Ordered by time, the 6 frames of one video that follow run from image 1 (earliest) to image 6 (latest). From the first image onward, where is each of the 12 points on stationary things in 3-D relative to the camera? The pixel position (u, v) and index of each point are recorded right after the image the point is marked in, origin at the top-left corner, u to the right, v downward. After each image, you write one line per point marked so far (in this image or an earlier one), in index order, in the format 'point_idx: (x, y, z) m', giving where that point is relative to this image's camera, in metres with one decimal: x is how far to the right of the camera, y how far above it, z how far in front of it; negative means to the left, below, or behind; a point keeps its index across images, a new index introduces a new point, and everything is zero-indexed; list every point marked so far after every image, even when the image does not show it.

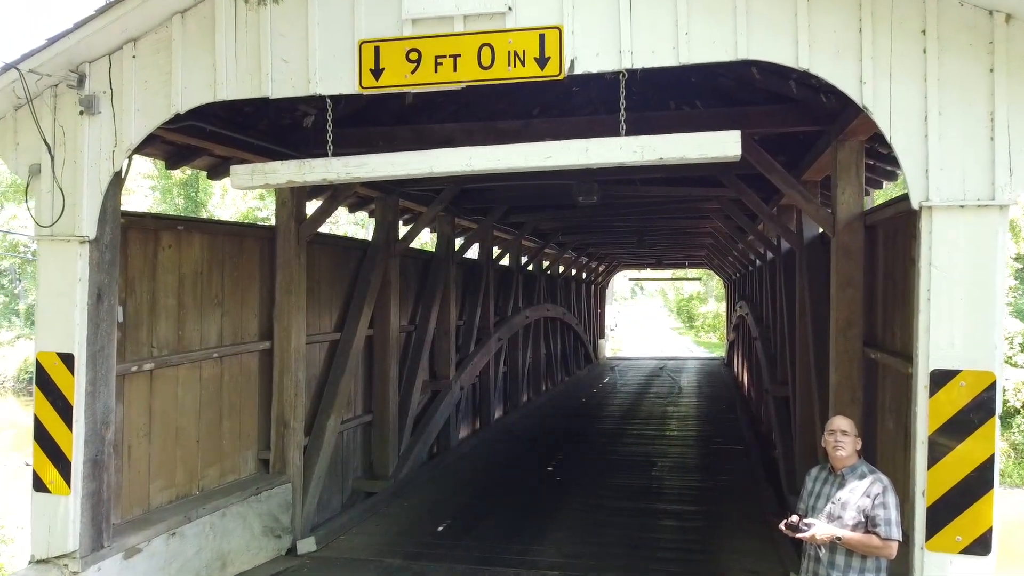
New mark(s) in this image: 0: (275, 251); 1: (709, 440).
0: (-1.8, +0.3, +3.8) m
1: (+2.5, -2.0, +6.3) m
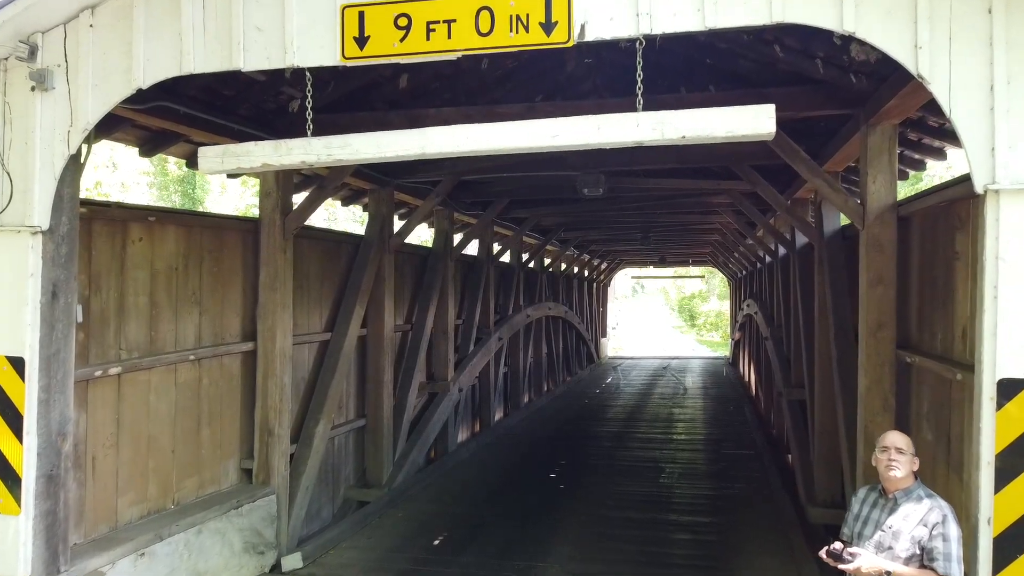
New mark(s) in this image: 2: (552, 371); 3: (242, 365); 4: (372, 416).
0: (-1.8, +0.3, +3.5) m
1: (+2.5, -1.9, +6.1) m
2: (+0.8, -1.7, +10.0) m
3: (-1.9, -0.5, +3.5) m
4: (-1.3, -1.2, +4.7) m
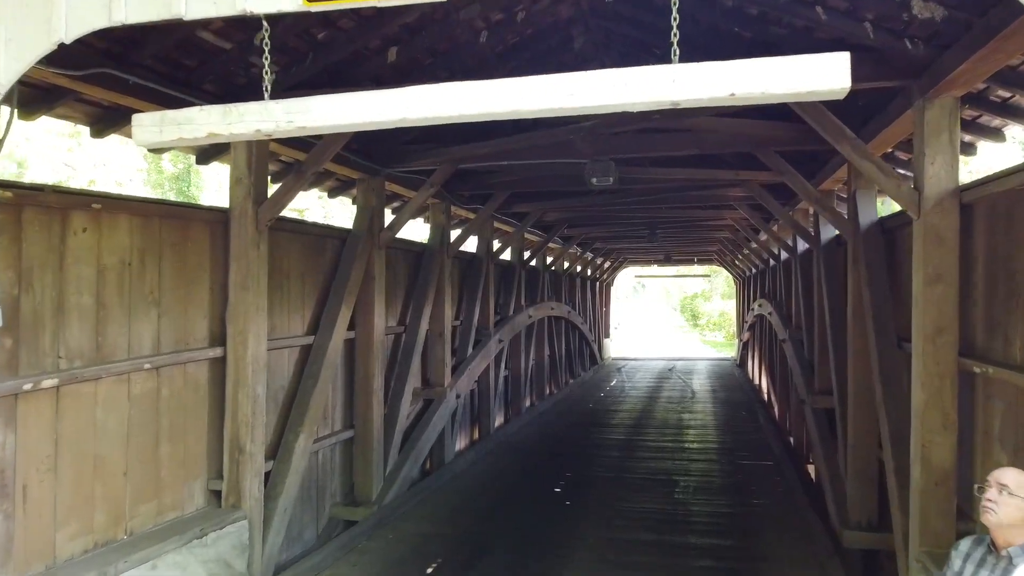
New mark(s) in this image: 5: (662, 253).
0: (-1.8, +0.3, +3.2) m
1: (+2.6, -1.9, +5.7) m
2: (+0.8, -1.6, +9.6) m
3: (-1.9, -0.5, +3.1) m
4: (-1.3, -1.2, +4.3) m
5: (+3.9, +0.9, +13.0) m
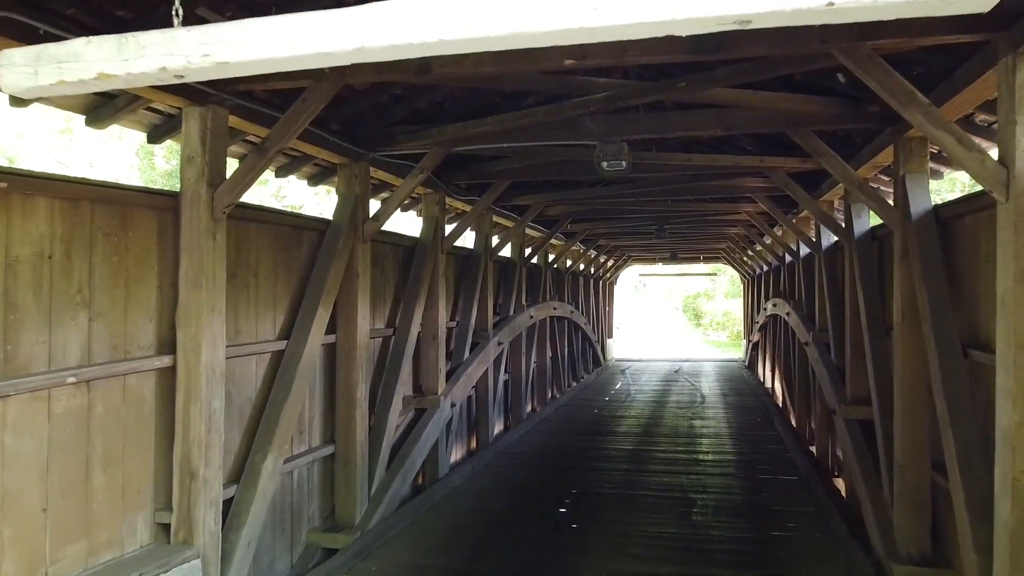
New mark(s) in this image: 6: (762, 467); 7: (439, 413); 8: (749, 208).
0: (-1.8, +0.3, +2.7) m
1: (+2.6, -1.9, +5.2) m
2: (+0.8, -1.6, +9.1) m
3: (-1.9, -0.5, +2.7) m
4: (-1.3, -1.2, +3.8) m
5: (+3.9, +0.9, +12.5) m
6: (+2.7, -1.9, +5.3) m
7: (-0.7, -1.2, +4.8) m
8: (+3.2, +1.1, +6.8) m
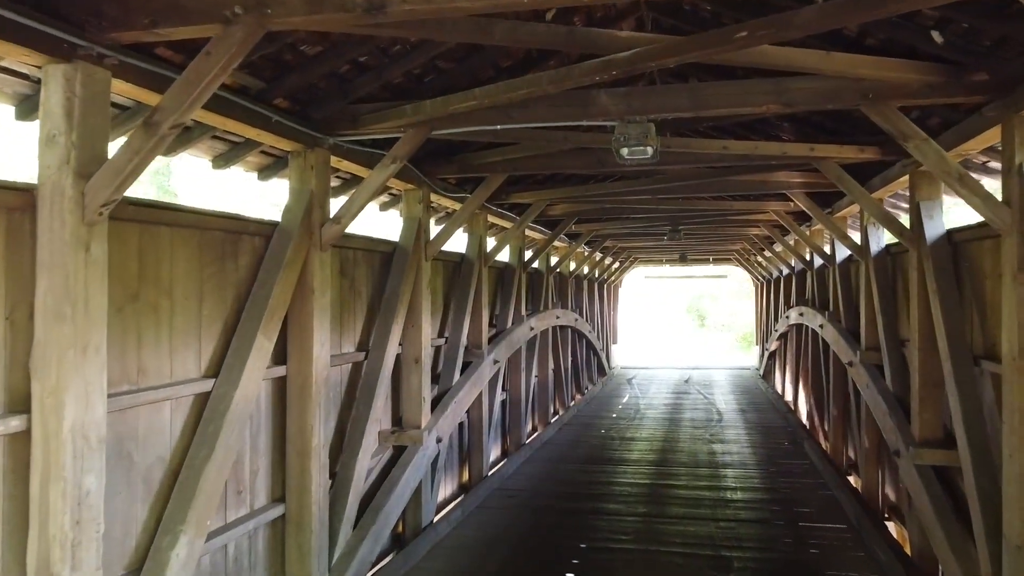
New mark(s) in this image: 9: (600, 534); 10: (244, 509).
0: (-1.8, +0.2, +1.9) m
1: (+2.5, -2.0, +4.4) m
2: (+0.8, -1.7, +8.3) m
3: (-1.9, -0.6, +1.9) m
4: (-1.3, -1.3, +3.0) m
5: (+3.9, +0.9, +11.7) m
6: (+2.6, -2.0, +4.5) m
7: (-0.7, -1.3, +4.0) m
8: (+3.2, +1.0, +6.0) m
9: (+0.7, -2.0, +4.2) m
10: (-1.5, -1.3, +2.8) m
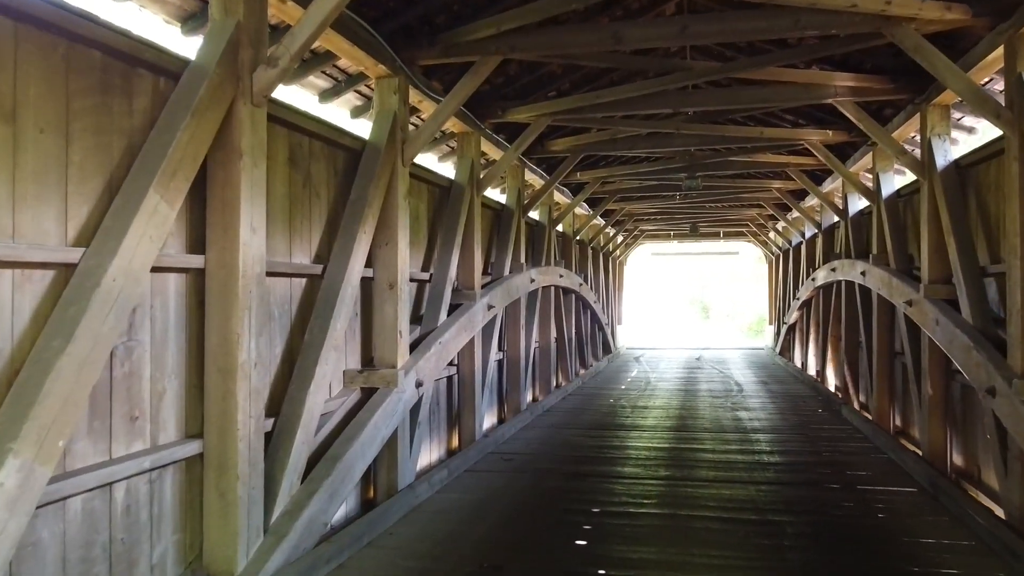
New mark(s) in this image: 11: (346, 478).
0: (-1.9, +0.8, +1.2) m
1: (+2.5, -1.4, +3.7) m
2: (+0.8, -1.1, +7.6) m
3: (-2.0, 0.0, +1.1) m
4: (-1.4, -0.7, +2.3) m
5: (+3.9, +1.5, +11.0) m
6: (+2.6, -1.4, +3.8) m
7: (-0.8, -0.7, +3.2) m
8: (+3.2, +1.6, +5.2) m
9: (+0.7, -1.4, +3.4) m
10: (-1.6, -0.6, +2.1) m
11: (-0.9, -1.1, +2.8) m
